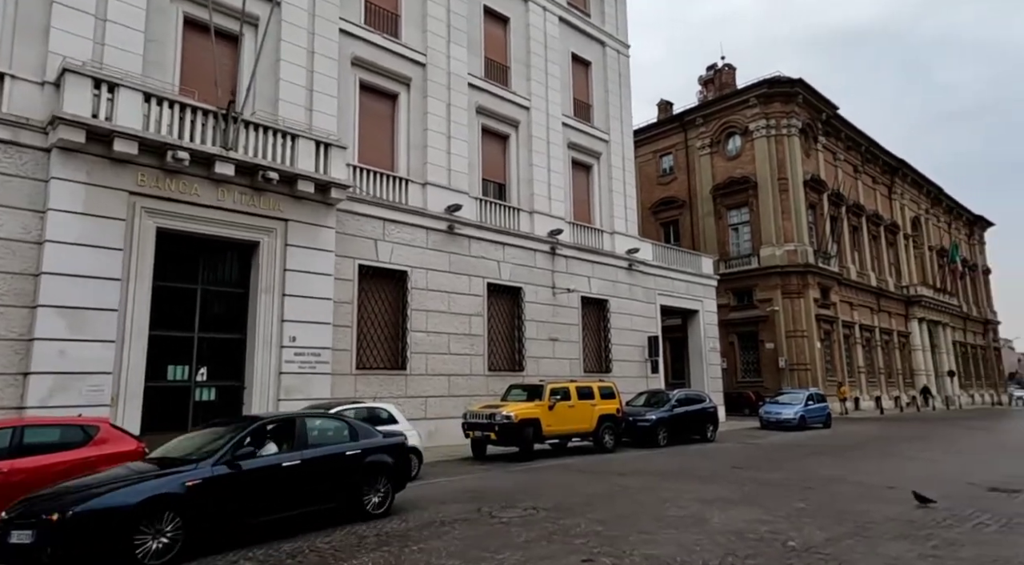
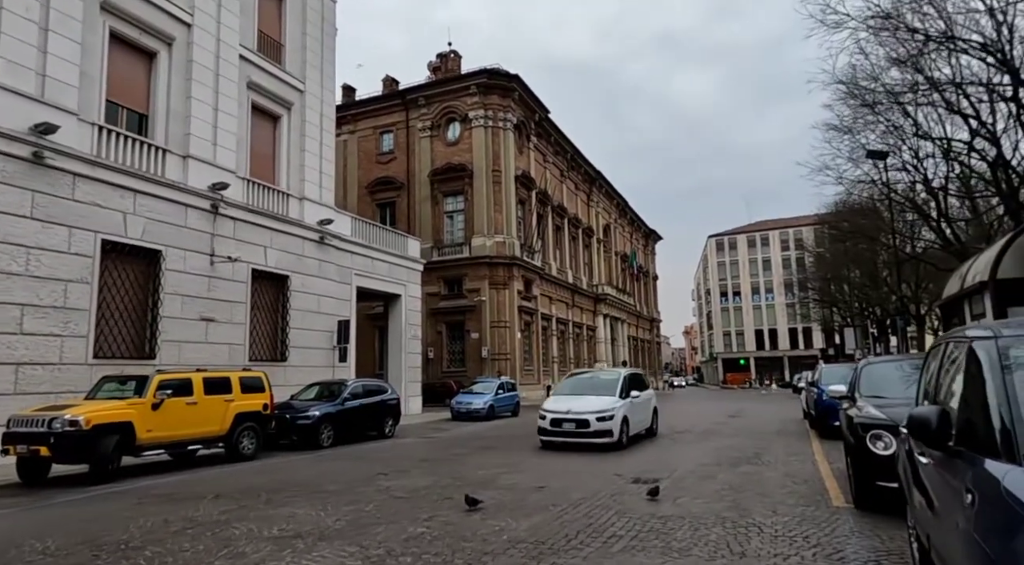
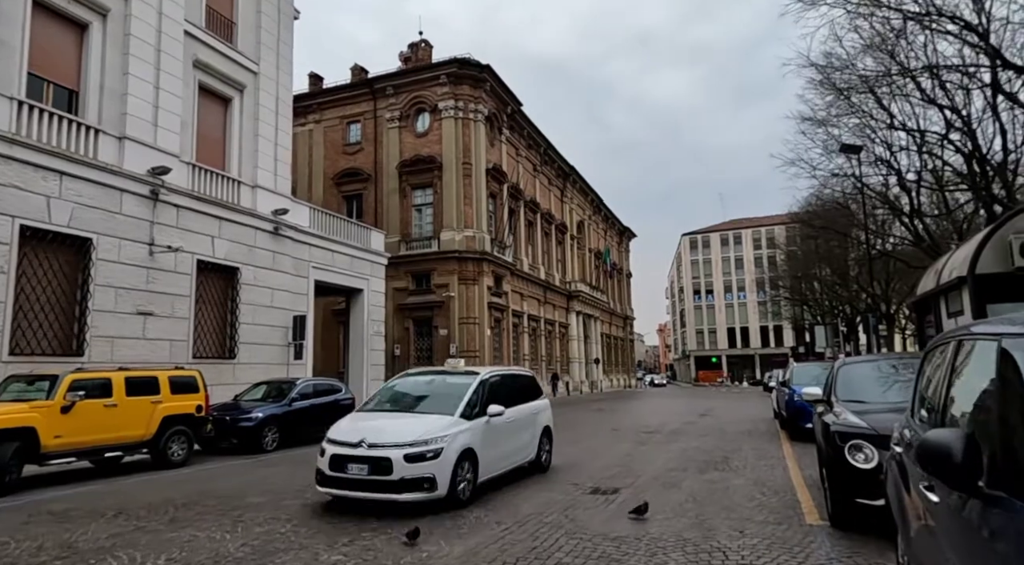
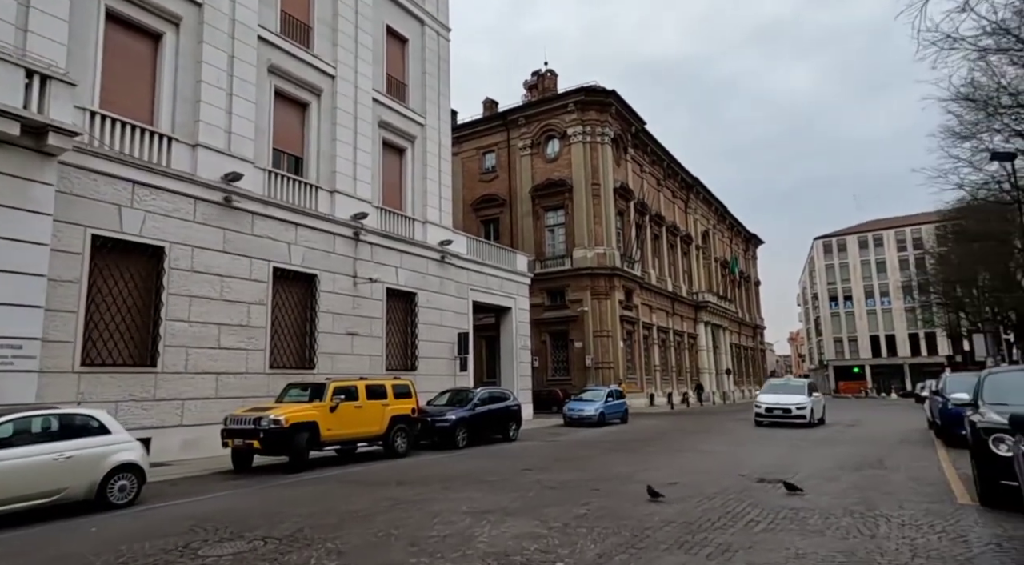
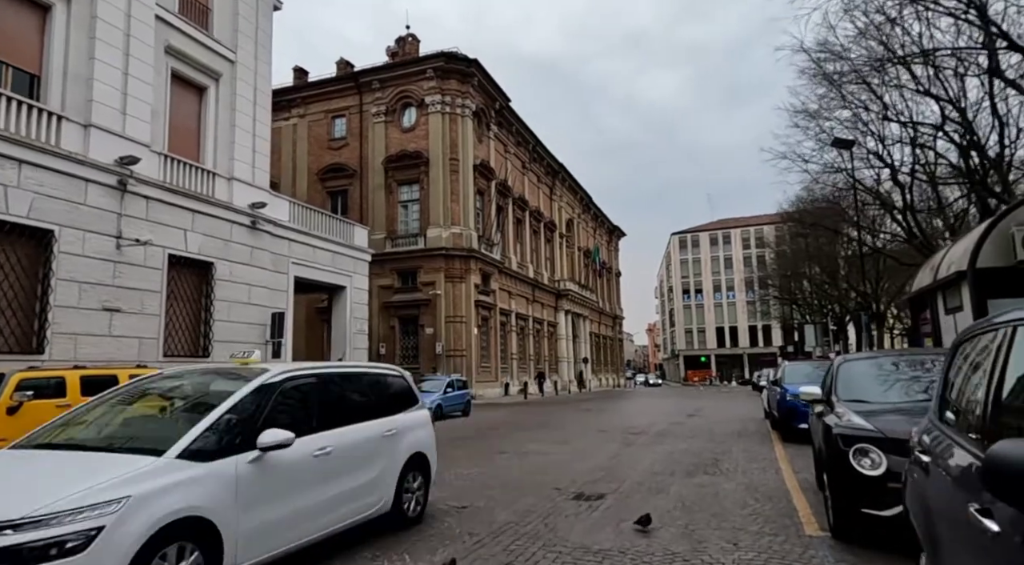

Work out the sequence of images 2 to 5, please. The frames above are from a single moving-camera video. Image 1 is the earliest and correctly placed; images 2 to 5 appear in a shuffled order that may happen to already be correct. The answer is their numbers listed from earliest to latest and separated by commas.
4, 2, 3, 5
